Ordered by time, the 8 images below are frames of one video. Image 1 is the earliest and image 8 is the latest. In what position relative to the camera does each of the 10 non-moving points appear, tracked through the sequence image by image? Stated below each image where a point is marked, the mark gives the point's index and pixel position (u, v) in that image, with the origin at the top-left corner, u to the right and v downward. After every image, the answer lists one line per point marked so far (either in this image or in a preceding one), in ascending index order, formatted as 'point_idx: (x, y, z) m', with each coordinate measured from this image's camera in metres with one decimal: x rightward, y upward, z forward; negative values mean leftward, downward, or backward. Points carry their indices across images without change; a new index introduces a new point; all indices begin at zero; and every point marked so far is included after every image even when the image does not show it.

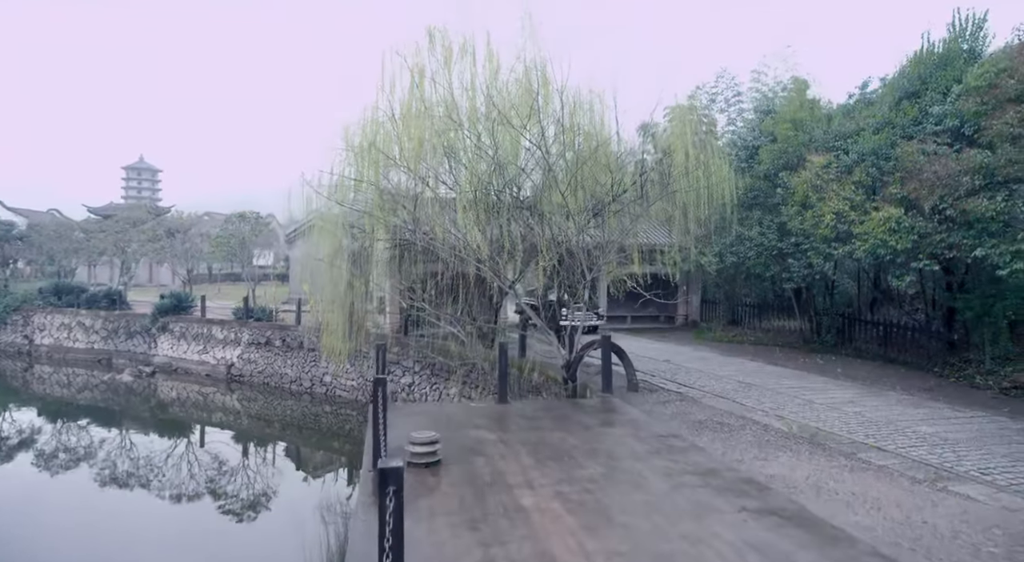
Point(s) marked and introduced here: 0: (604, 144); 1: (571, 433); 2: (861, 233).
0: (+1.3, +2.0, +9.2) m
1: (+0.5, -1.4, +5.9) m
2: (+5.0, +0.6, +9.3) m
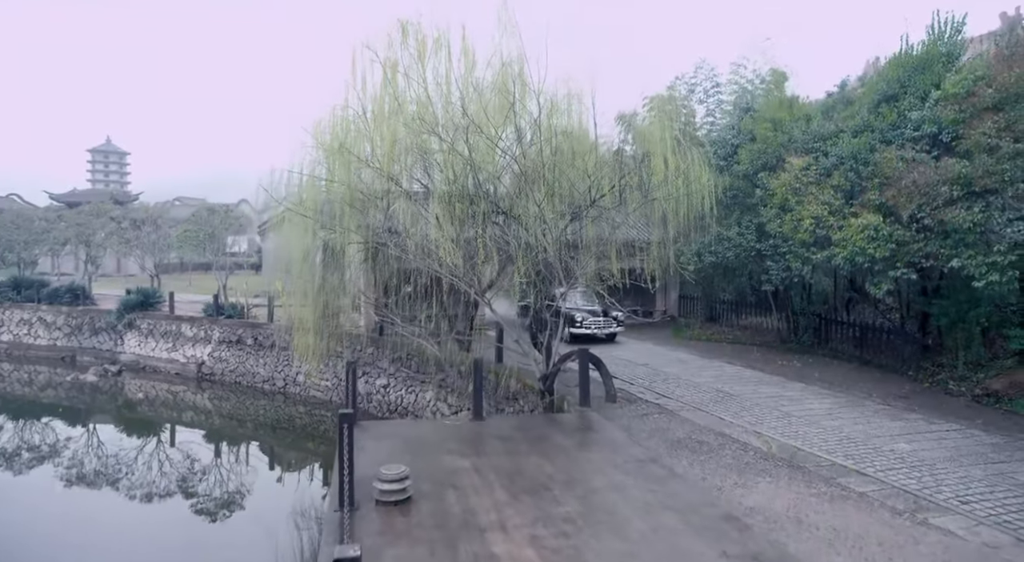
0: (+1.0, +1.9, +8.9) m
1: (+0.3, -1.6, +5.7) m
2: (+4.7, +0.6, +9.2) m
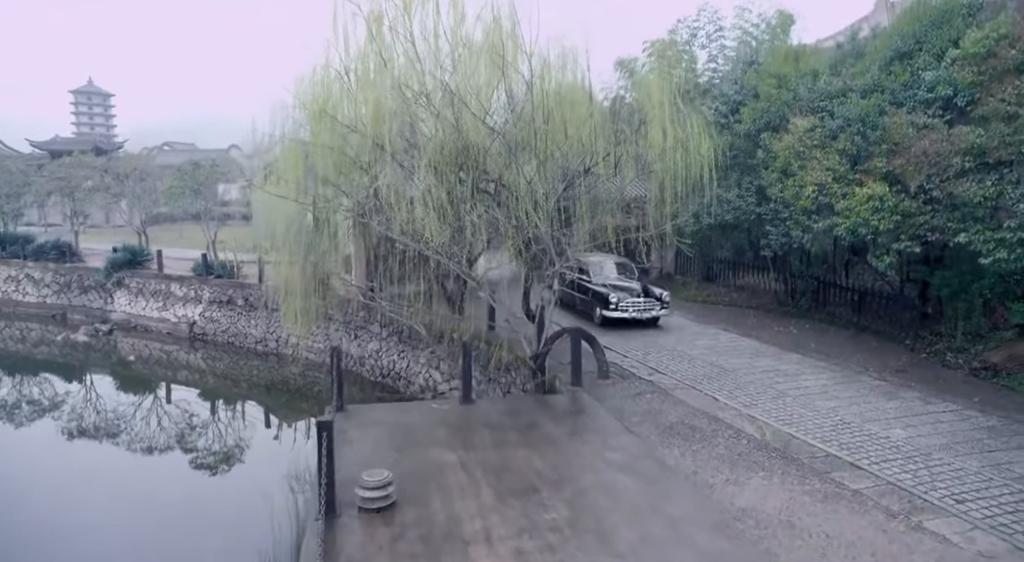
0: (+0.8, +2.3, +8.5) m
1: (+0.2, -1.5, +5.6) m
2: (+4.6, +1.0, +8.9) m
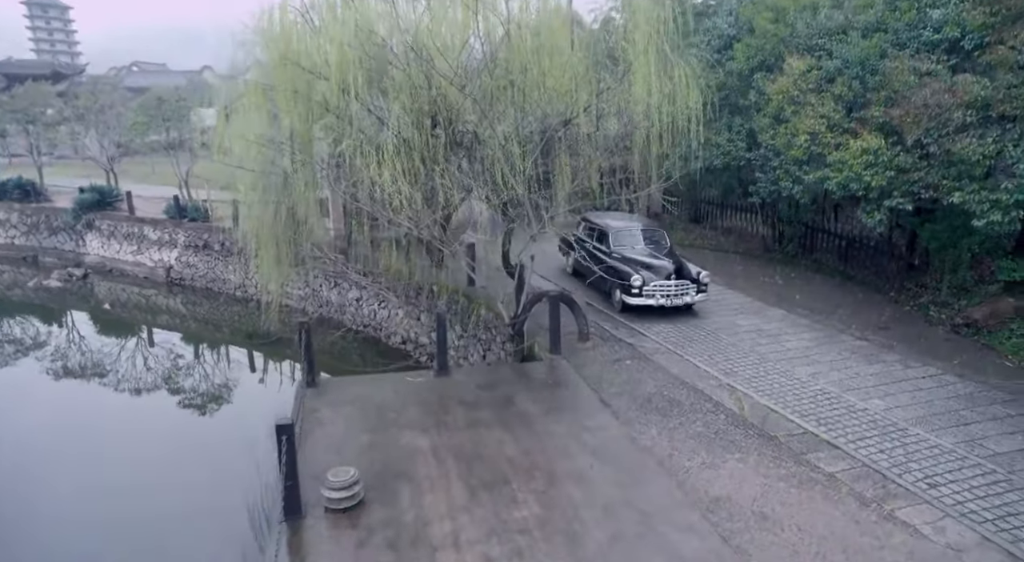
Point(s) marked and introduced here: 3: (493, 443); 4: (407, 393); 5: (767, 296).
0: (+0.6, +2.8, +7.9) m
1: (0.0, -1.3, +5.5) m
2: (+4.3, +1.6, +8.5) m
3: (-0.2, -1.4, +5.4) m
4: (-1.0, -1.1, +6.3) m
5: (+3.9, -0.2, +9.8) m
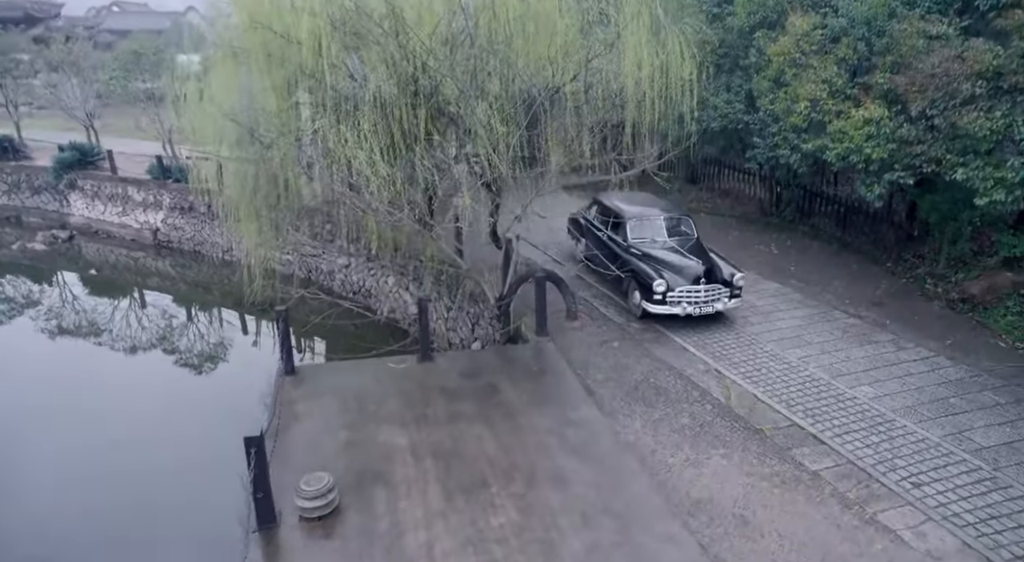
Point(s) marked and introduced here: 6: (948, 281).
0: (+0.4, +3.0, +7.5) m
1: (-0.2, -1.3, +5.4) m
2: (+4.1, +1.9, +8.2) m
3: (-0.3, -1.3, +5.3) m
4: (-1.2, -1.0, +6.2) m
5: (+3.7, +0.2, +9.6) m
6: (+5.8, 0.0, +8.6) m
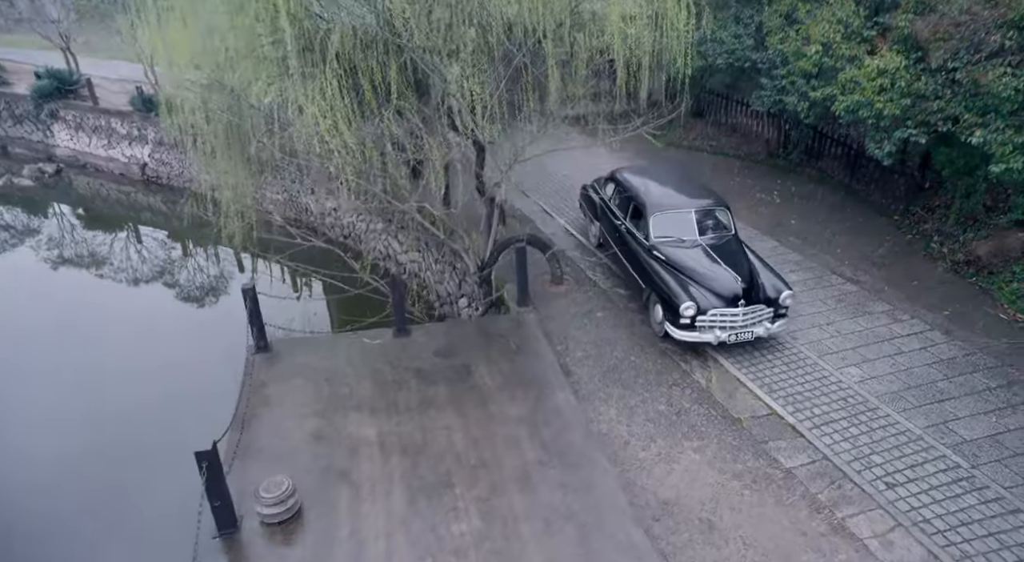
0: (+0.2, +3.4, +6.8) m
1: (-0.4, -1.1, +5.3) m
2: (+3.9, +2.3, +7.6) m
3: (-0.6, -1.2, +5.2) m
4: (-1.4, -0.8, +6.1) m
5: (+3.5, +0.9, +9.2) m
6: (+5.7, +0.5, +8.2) m
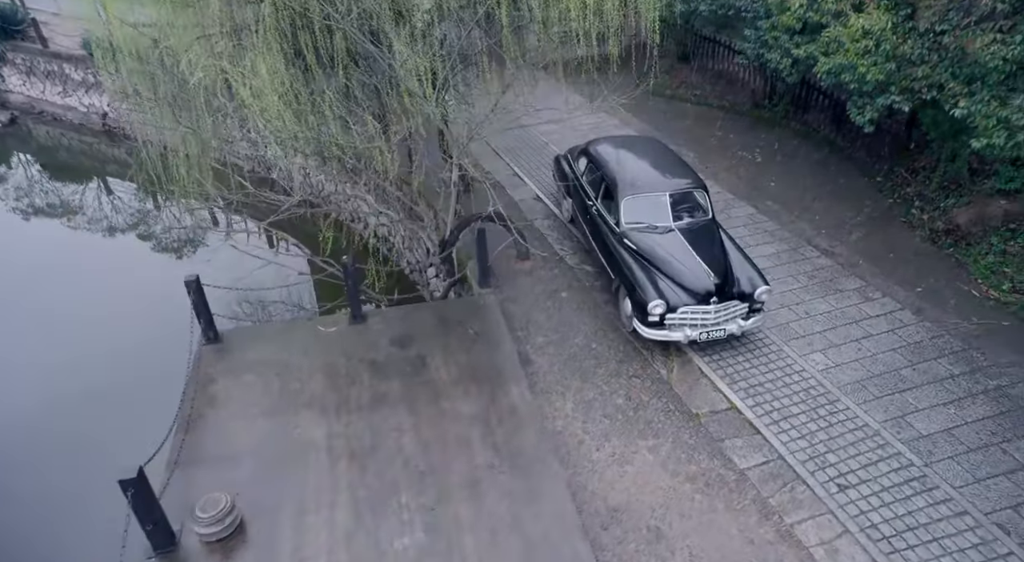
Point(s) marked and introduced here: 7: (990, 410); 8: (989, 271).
0: (-0.2, +3.6, +6.1) m
1: (-0.8, -1.1, +5.2) m
2: (+3.5, +2.6, +7.1) m
3: (-0.9, -1.2, +5.1) m
4: (-1.8, -0.7, +5.9) m
5: (+3.1, +1.4, +8.8) m
6: (+5.2, +0.9, +7.9) m
7: (+3.9, -1.1, +5.3) m
8: (+5.1, +0.1, +6.9) m
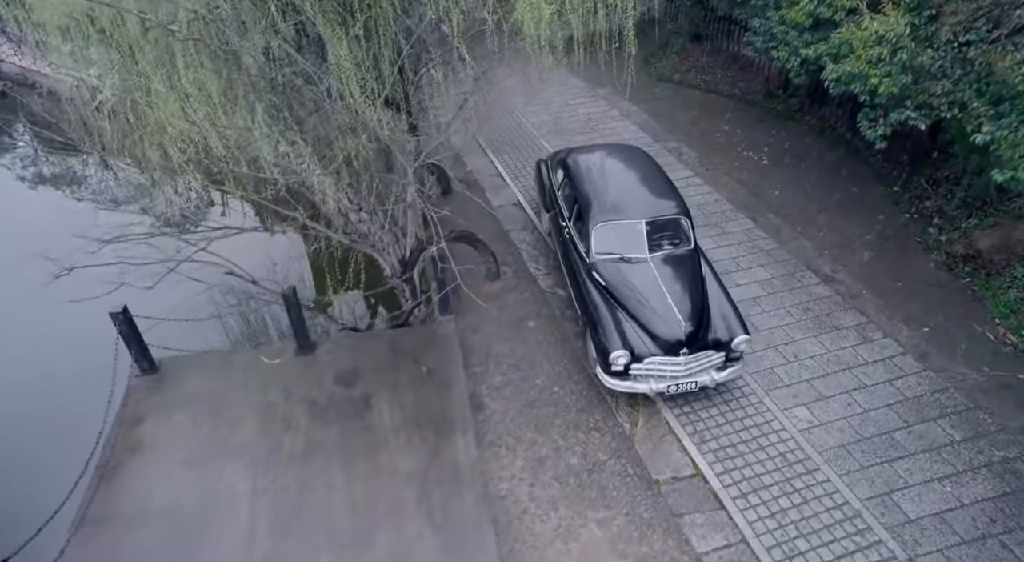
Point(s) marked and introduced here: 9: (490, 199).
0: (-0.6, +3.2, +5.4) m
1: (-1.2, -1.5, +4.8) m
2: (+3.2, +2.3, +6.2) m
3: (-1.4, -1.5, +4.7) m
4: (-2.2, -0.9, +5.5) m
5: (+2.9, +1.1, +8.1) m
6: (+4.9, +0.6, +7.1) m
7: (+3.5, -1.5, +4.7) m
8: (+4.8, -0.3, +6.1) m
9: (-0.3, +1.1, +8.1) m
